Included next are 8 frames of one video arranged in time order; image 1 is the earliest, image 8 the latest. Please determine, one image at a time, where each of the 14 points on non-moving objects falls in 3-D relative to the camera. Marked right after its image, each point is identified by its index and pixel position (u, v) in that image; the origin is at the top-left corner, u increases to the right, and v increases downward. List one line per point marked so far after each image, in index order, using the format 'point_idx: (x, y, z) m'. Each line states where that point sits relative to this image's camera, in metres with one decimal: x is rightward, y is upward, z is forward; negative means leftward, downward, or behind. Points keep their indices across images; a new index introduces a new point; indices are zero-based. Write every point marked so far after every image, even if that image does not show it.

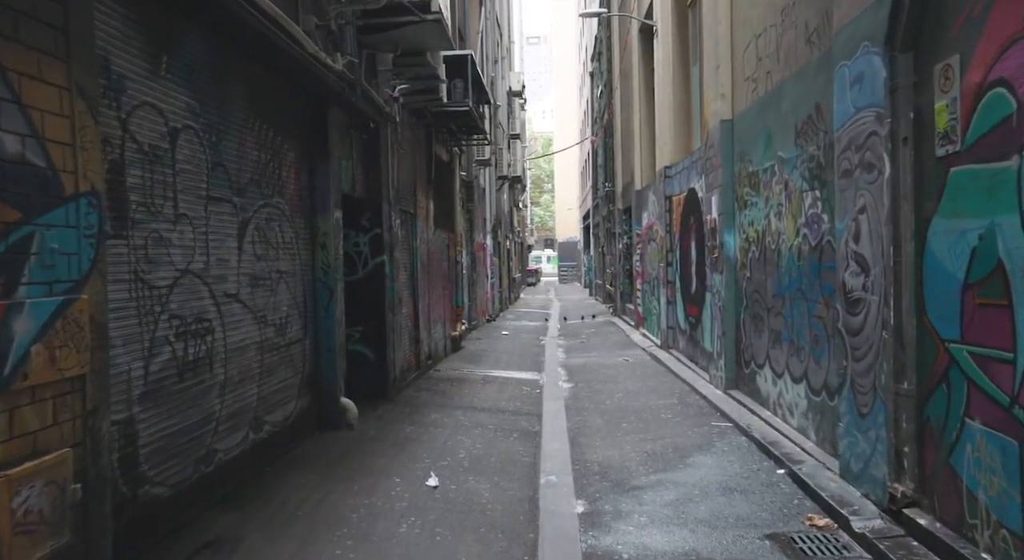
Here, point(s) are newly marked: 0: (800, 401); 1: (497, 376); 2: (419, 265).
0: (+2.5, -1.1, +7.3) m
1: (-0.3, -1.5, +13.3) m
2: (-1.4, +0.2, +12.8) m
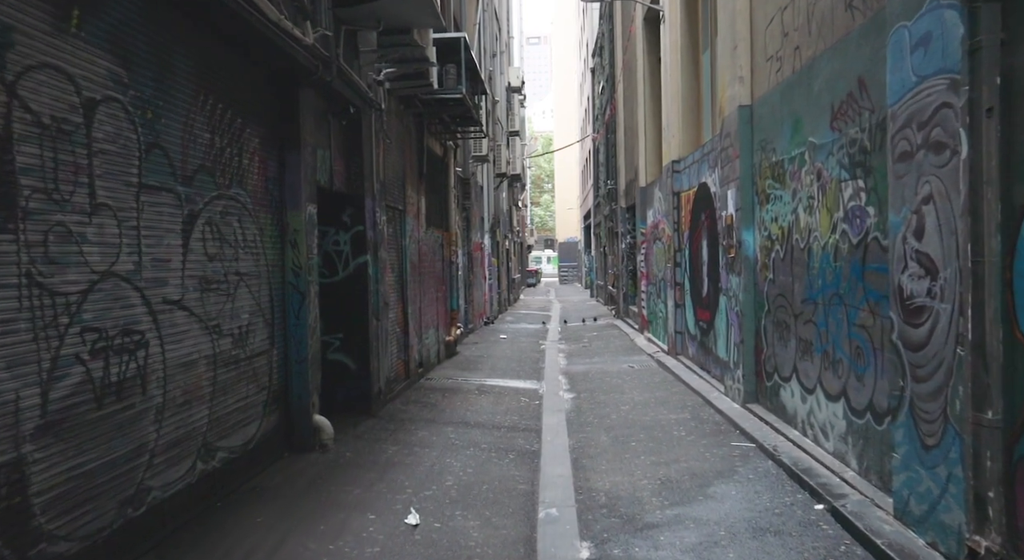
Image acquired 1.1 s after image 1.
0: (+2.4, -1.1, +6.3) m
1: (-0.3, -1.6, +12.4) m
2: (-1.5, +0.2, +11.9) m
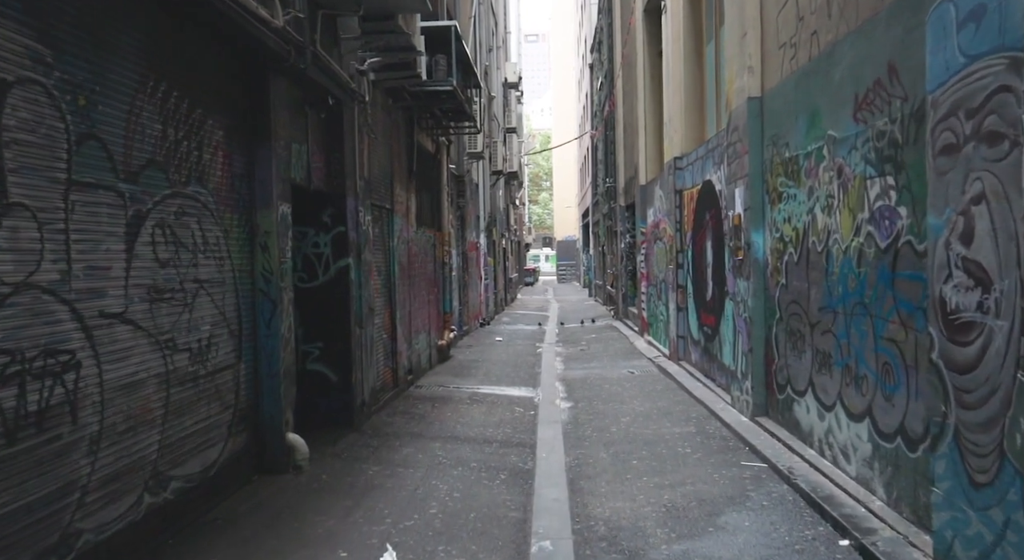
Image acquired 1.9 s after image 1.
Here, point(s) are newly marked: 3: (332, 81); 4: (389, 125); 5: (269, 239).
0: (+2.4, -1.1, +5.7) m
1: (-0.4, -1.6, +11.8) m
2: (-1.5, +0.2, +11.3) m
3: (-1.6, +1.8, +7.7) m
4: (-1.6, +2.0, +10.8) m
5: (-1.9, +0.3, +6.6) m
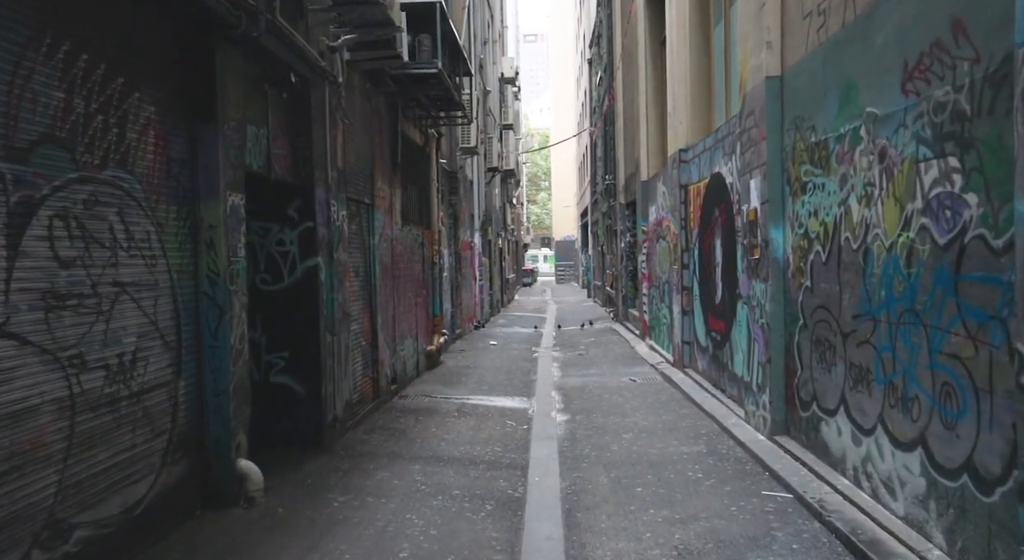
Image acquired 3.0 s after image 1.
0: (+2.3, -1.1, +4.8) m
1: (-0.5, -1.6, +10.9) m
2: (-1.6, +0.1, +10.3) m
3: (-1.7, +1.8, +6.8) m
4: (-1.7, +2.0, +9.9) m
5: (-2.0, +0.3, +5.6) m
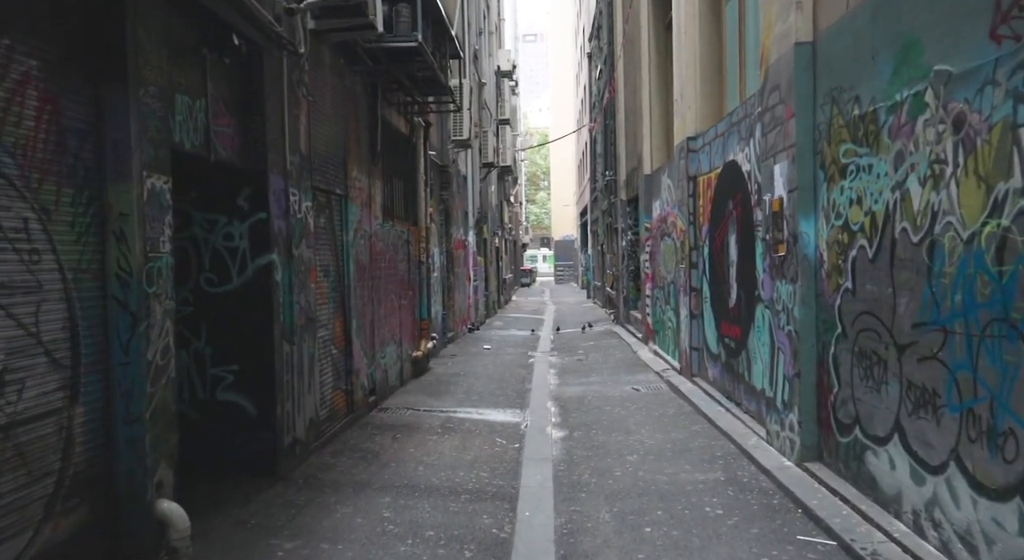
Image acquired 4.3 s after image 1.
0: (+2.2, -1.1, +3.8) m
1: (-0.6, -1.6, +9.8) m
2: (-1.8, +0.1, +9.3) m
3: (-1.8, +1.8, +5.7) m
4: (-1.8, +2.0, +8.8) m
5: (-2.1, +0.3, +4.6) m
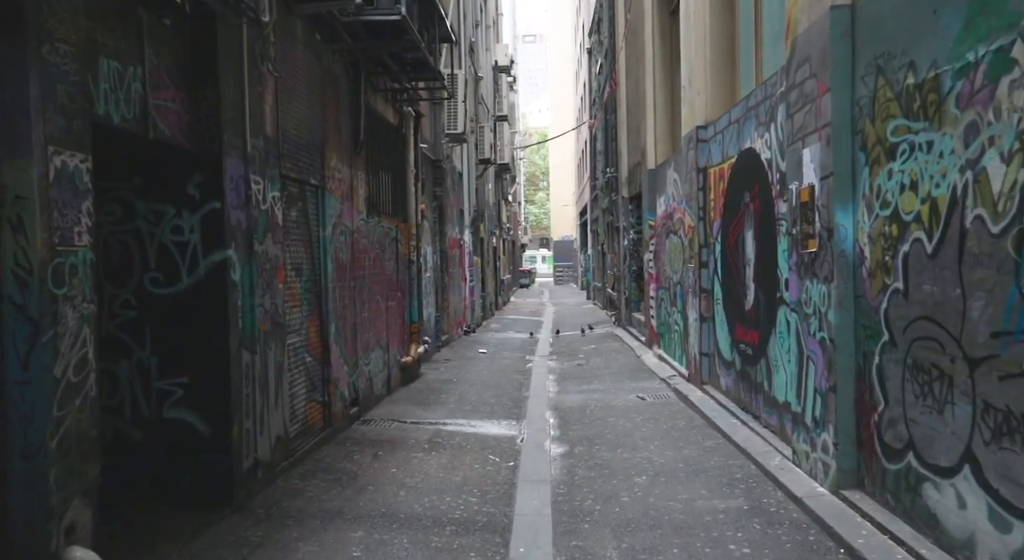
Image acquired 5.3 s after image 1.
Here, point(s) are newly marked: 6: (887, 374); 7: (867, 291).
0: (+2.1, -1.1, +2.9) m
1: (-0.6, -1.6, +8.9) m
2: (-1.8, +0.1, +8.4) m
3: (-1.9, +1.8, +4.8) m
4: (-1.8, +2.0, +8.0) m
5: (-2.1, +0.3, +3.7) m
6: (+2.2, -0.6, +5.0) m
7: (+2.2, -0.1, +5.3) m
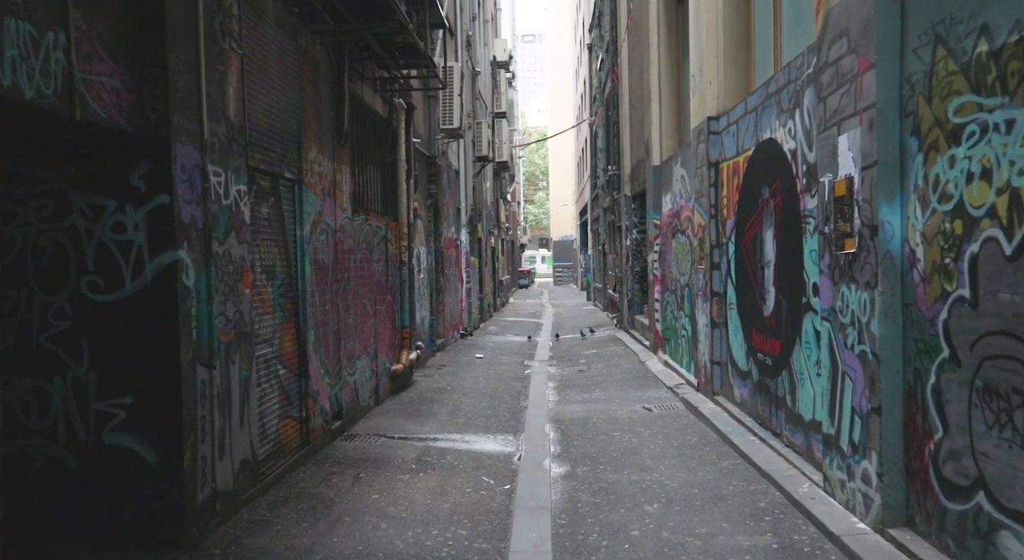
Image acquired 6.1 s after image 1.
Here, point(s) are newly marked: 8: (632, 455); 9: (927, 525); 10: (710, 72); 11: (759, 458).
0: (+2.1, -1.2, +2.1) m
1: (-0.7, -1.7, +8.2) m
2: (-1.8, +0.1, +7.6) m
3: (-1.9, +1.8, +4.1) m
4: (-1.9, +1.9, +7.2) m
5: (-2.2, +0.3, +2.9) m
6: (+2.2, -0.6, +4.3) m
7: (+2.2, -0.1, +4.6) m
8: (+1.1, -1.6, +7.9) m
9: (+2.2, -1.3, +4.5) m
10: (+2.3, +2.4, +9.8) m
11: (+2.0, -1.5, +7.0) m
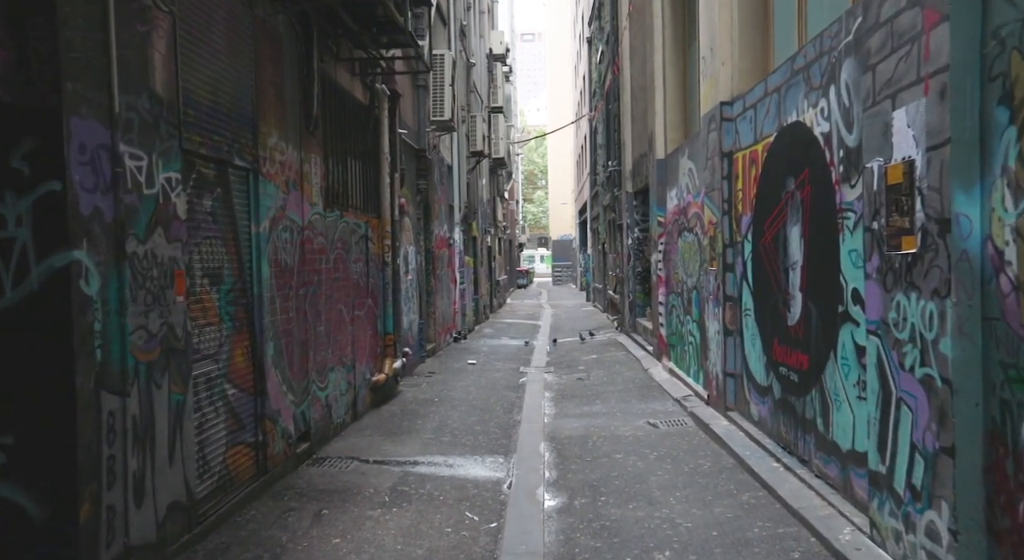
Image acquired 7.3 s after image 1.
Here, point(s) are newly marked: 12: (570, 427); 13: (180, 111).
0: (+2.0, -1.2, +1.2) m
1: (-0.8, -1.7, +7.2) m
2: (-1.9, +0.1, +6.6) m
3: (-2.0, +1.7, +3.1) m
4: (-2.0, +1.9, +6.2) m
5: (-2.3, +0.2, +2.0) m
6: (+2.1, -0.6, +3.3) m
7: (+2.1, -0.1, +3.6) m
8: (+1.0, -1.7, +6.9) m
9: (+2.1, -1.3, +3.5) m
10: (+2.2, +2.4, +8.8) m
11: (+2.0, -1.5, +6.0) m
12: (+0.7, -1.7, +9.5) m
13: (-2.0, +1.0, +5.1) m
